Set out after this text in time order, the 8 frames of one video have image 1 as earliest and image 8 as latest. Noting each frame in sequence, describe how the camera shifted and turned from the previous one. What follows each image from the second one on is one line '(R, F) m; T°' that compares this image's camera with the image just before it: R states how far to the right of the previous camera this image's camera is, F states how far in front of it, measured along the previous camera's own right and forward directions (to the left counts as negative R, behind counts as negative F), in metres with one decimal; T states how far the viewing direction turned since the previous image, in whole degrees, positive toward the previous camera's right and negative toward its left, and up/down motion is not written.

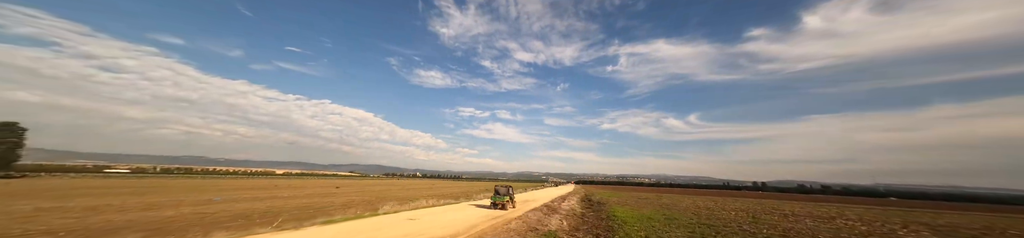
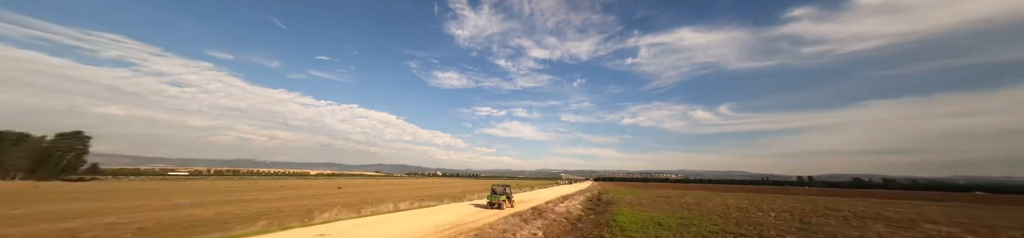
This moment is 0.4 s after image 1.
(+2.2, +2.3) m; -4°
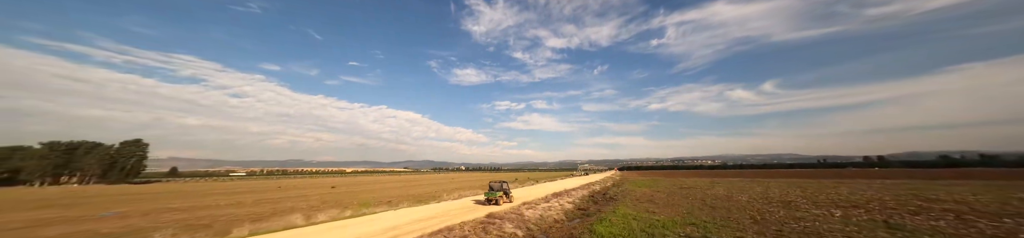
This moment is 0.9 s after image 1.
(+3.4, +3.2) m; -5°
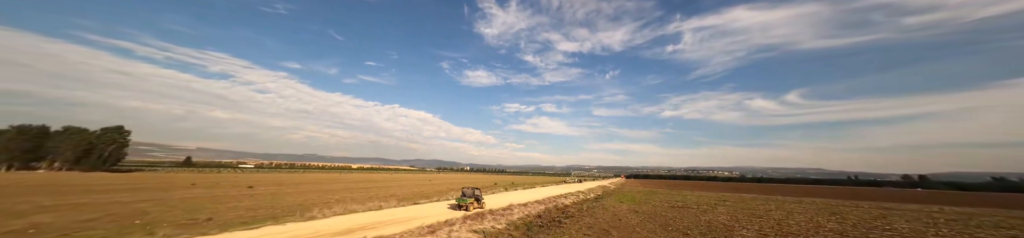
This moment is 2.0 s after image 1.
(+6.0, +5.3) m; -2°
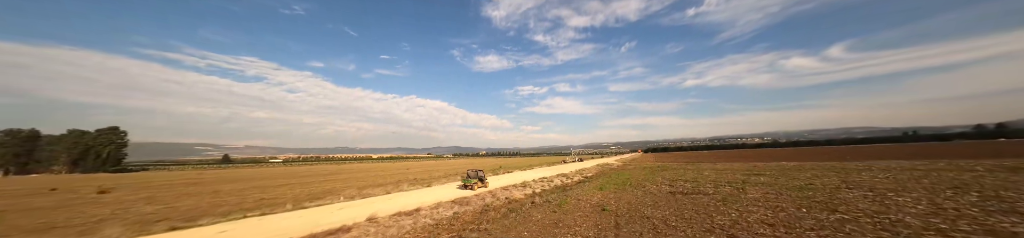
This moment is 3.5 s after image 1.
(+6.7, +7.4) m; -4°
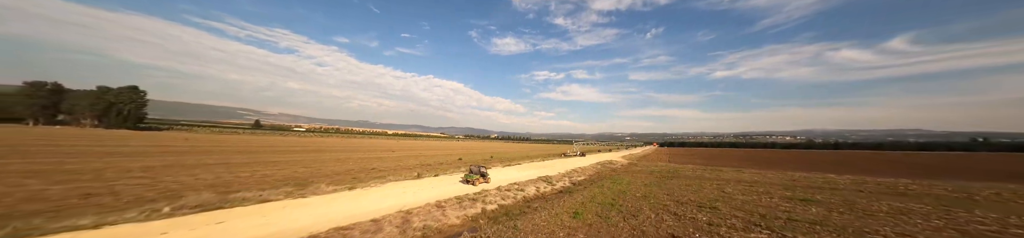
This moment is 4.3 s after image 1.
(+3.8, +5.1) m; -3°
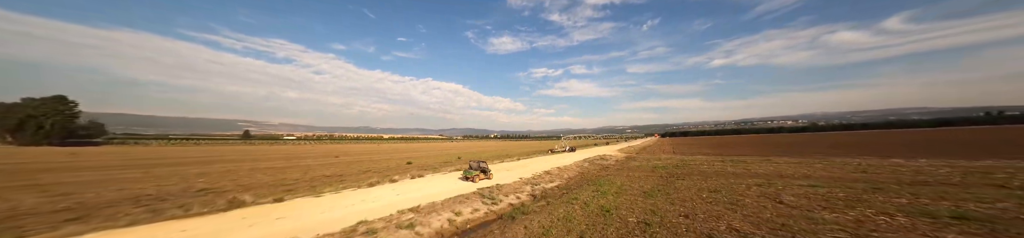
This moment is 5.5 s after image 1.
(+5.0, +8.2) m; 0°
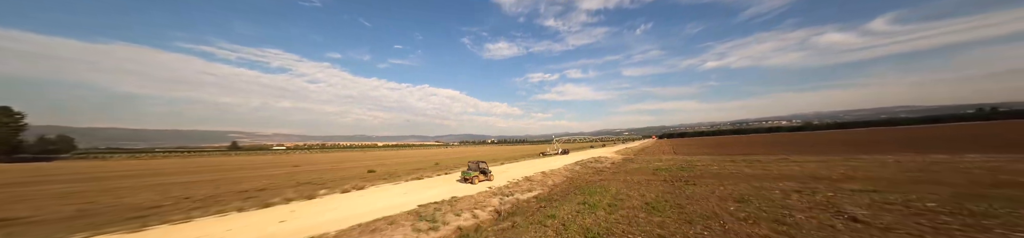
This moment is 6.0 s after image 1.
(+2.0, +3.8) m; +1°
